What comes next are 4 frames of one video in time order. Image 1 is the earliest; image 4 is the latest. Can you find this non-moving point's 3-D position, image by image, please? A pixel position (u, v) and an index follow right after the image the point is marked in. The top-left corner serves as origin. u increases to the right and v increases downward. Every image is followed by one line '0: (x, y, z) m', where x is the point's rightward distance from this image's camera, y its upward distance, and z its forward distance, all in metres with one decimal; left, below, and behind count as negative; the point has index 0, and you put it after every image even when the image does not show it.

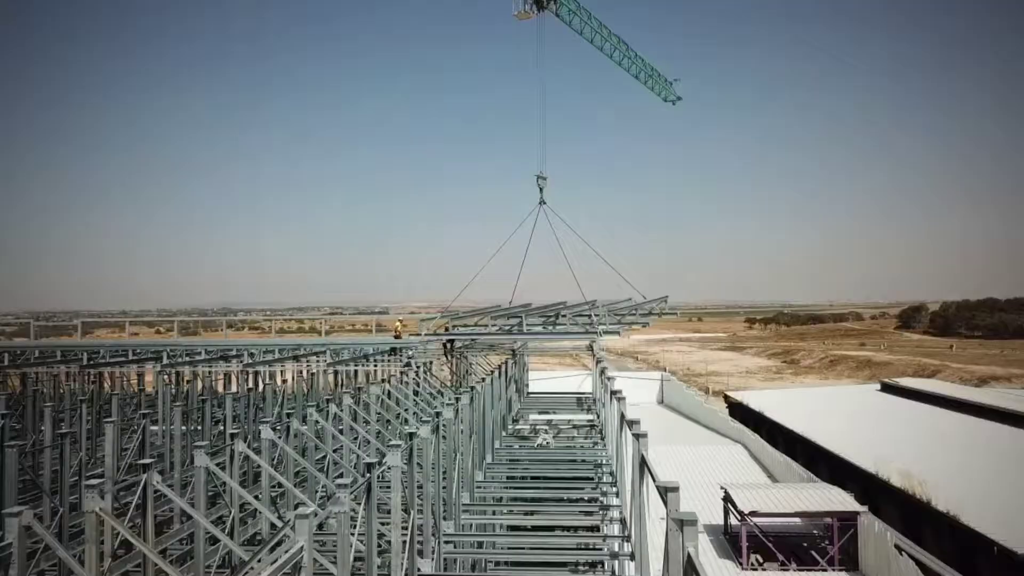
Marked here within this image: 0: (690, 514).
0: (+1.7, -2.1, +6.9) m
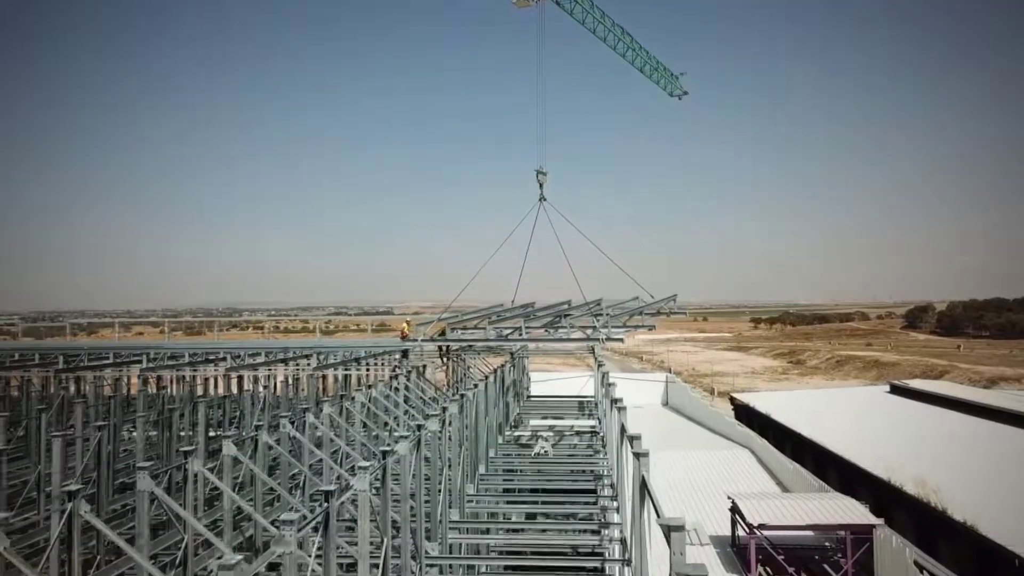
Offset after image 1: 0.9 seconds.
0: (+1.4, -2.2, +5.6) m
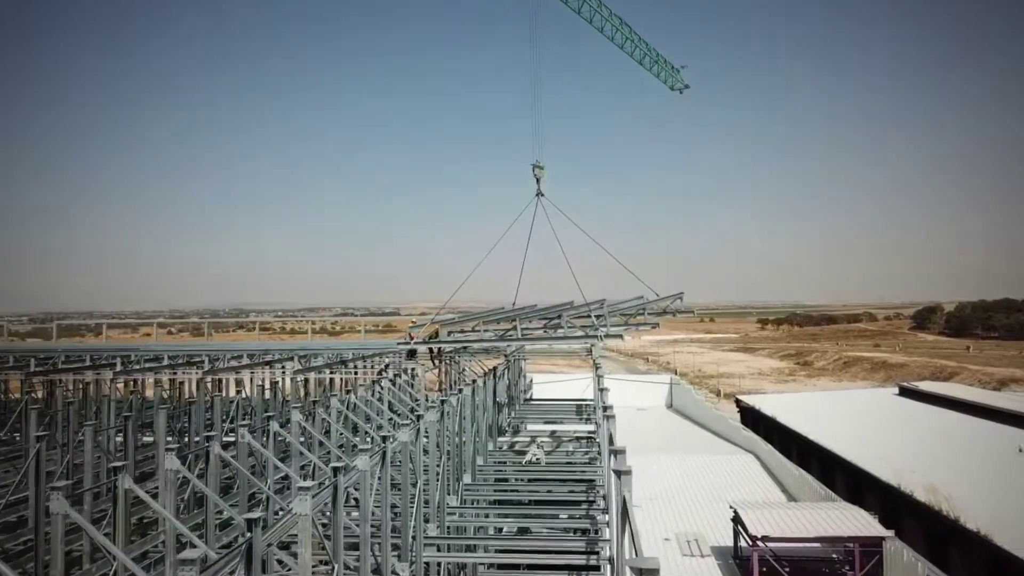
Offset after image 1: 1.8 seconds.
0: (+1.0, -2.1, +4.4) m
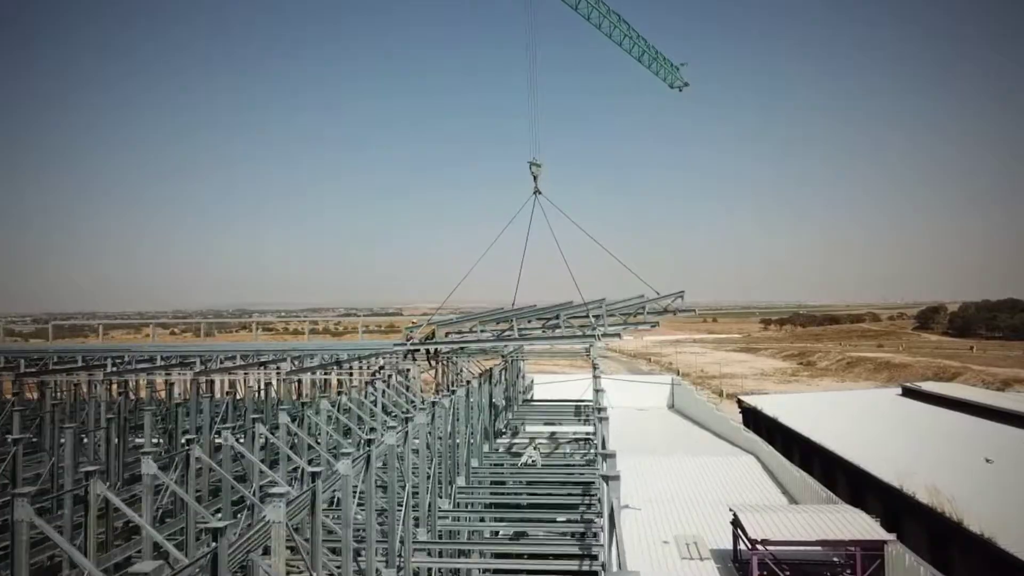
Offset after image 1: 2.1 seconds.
0: (+0.7, -2.1, +4.1) m
